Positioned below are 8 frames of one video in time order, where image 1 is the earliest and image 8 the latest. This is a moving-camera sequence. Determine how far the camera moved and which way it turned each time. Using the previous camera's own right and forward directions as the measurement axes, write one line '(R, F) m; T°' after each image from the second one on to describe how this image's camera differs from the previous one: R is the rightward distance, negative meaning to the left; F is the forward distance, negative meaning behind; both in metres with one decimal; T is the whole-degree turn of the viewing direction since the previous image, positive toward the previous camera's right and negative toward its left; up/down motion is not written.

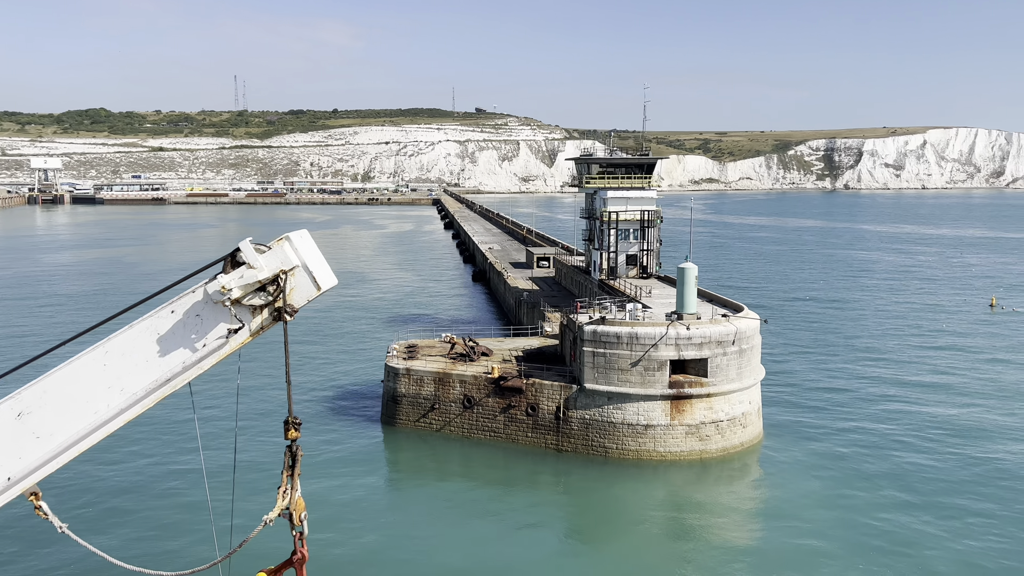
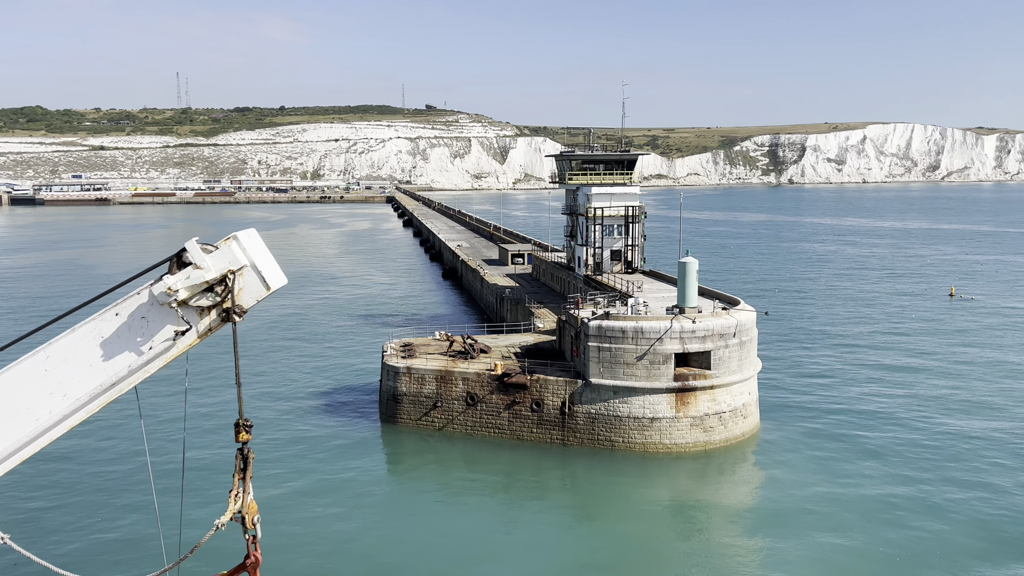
(-1.5, 0.0) m; +3°
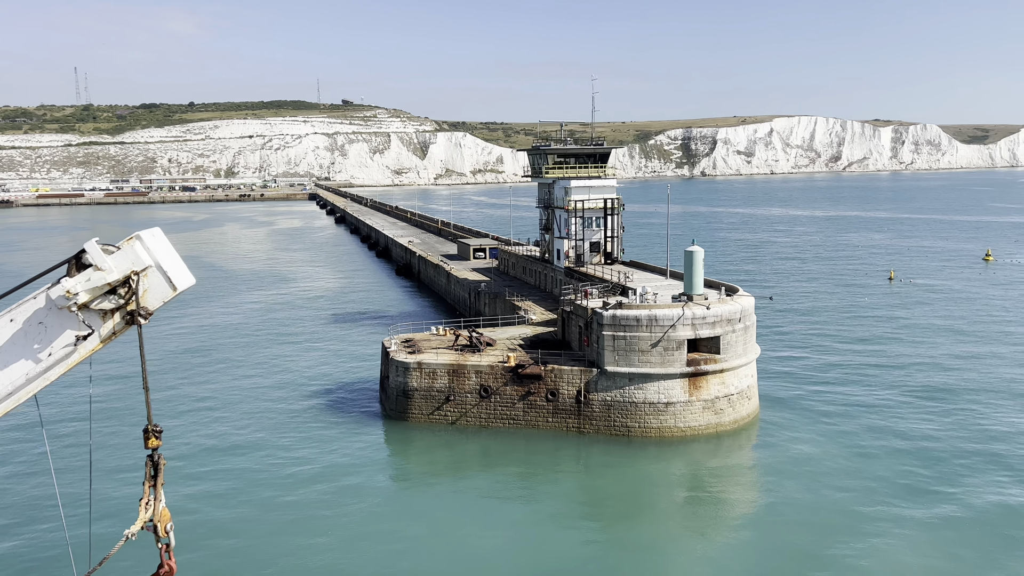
(-2.7, -0.2) m; +6°
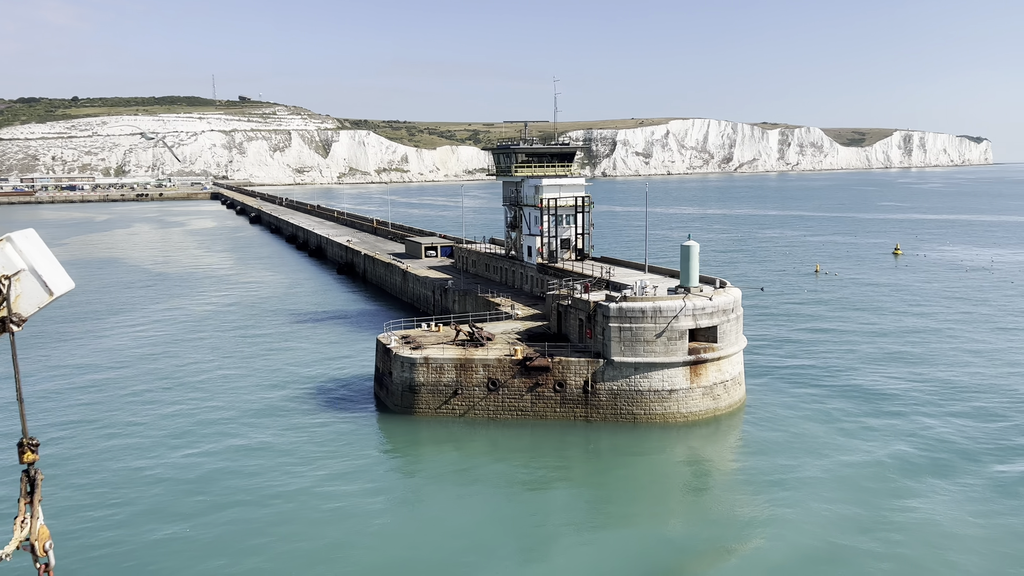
(-3.2, -0.5) m; +7°
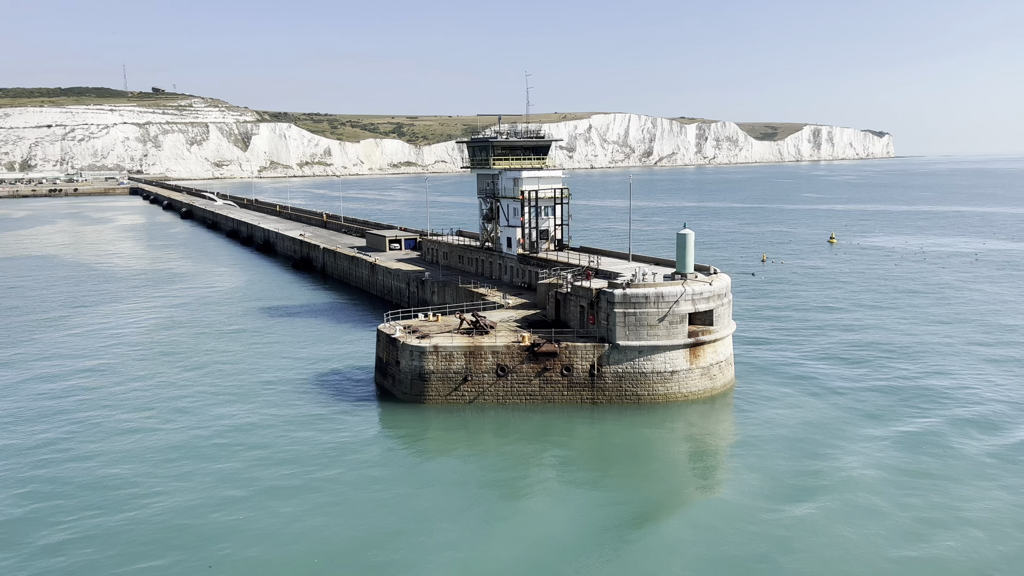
(-2.6, -0.7) m; +5°
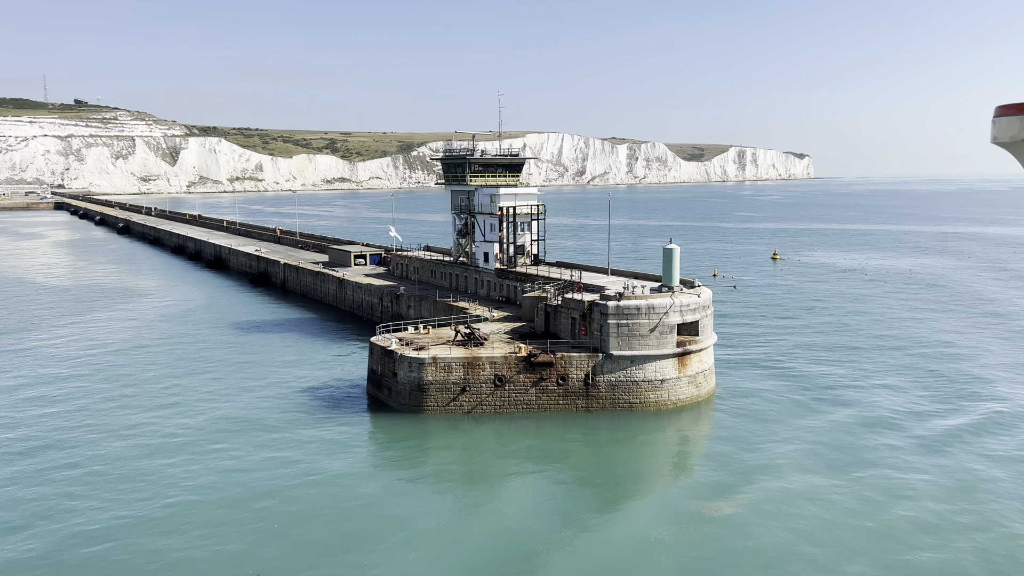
(-2.1, -0.7) m; +5°
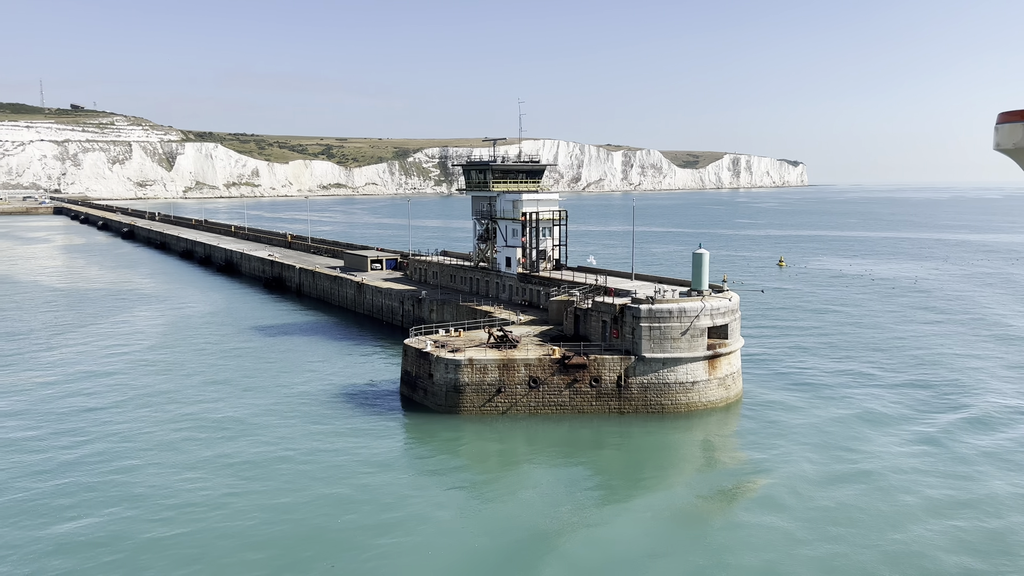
(-1.3, -0.5) m; 0°
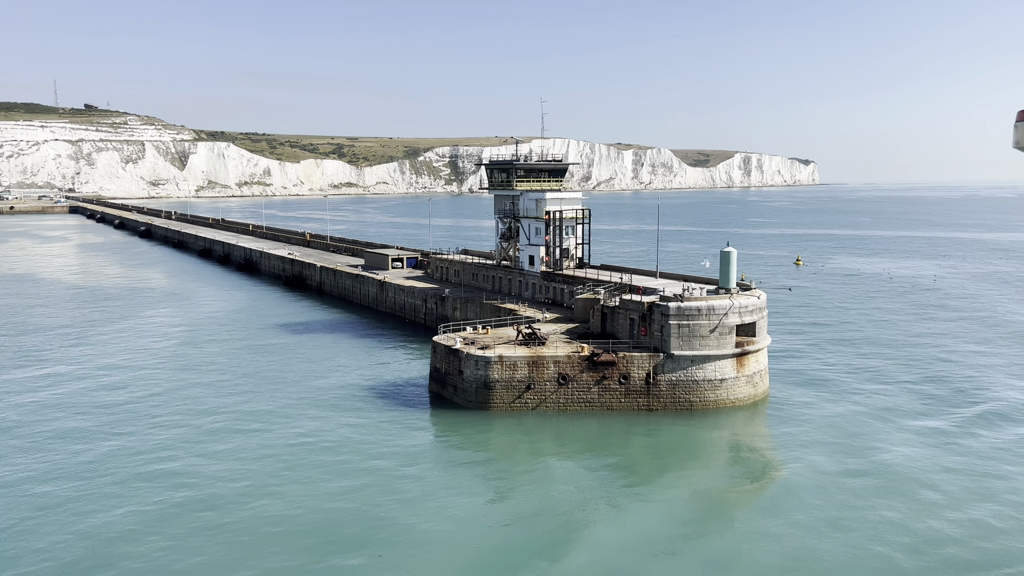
(-0.7, -0.2) m; -1°
